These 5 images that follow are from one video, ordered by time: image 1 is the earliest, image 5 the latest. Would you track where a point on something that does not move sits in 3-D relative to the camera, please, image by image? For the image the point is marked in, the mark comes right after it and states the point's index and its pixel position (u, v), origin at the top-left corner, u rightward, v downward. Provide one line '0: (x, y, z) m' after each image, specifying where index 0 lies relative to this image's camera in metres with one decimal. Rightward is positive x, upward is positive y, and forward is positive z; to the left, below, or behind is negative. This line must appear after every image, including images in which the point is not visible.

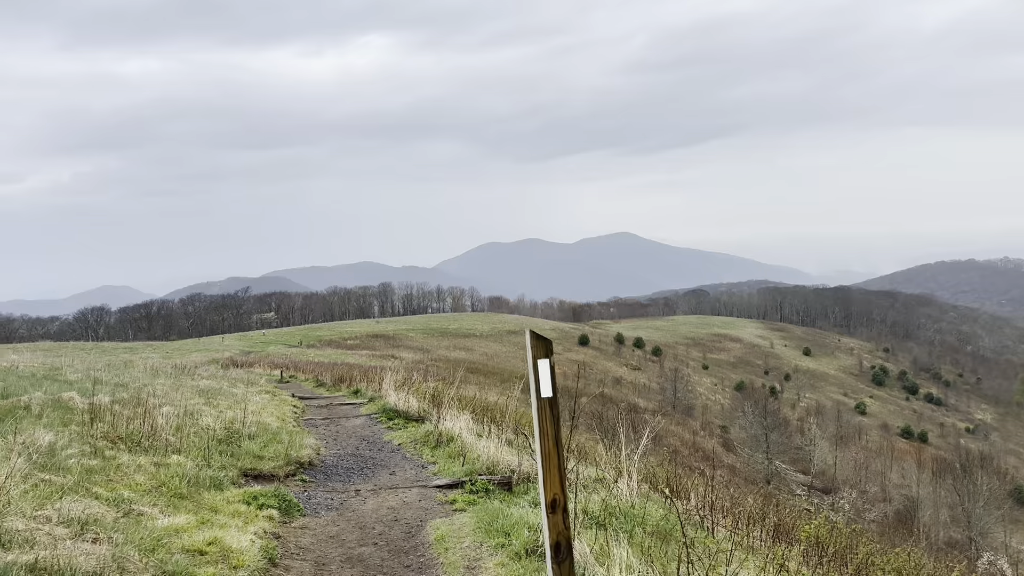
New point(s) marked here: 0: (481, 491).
0: (-0.3, -2.0, +7.7) m
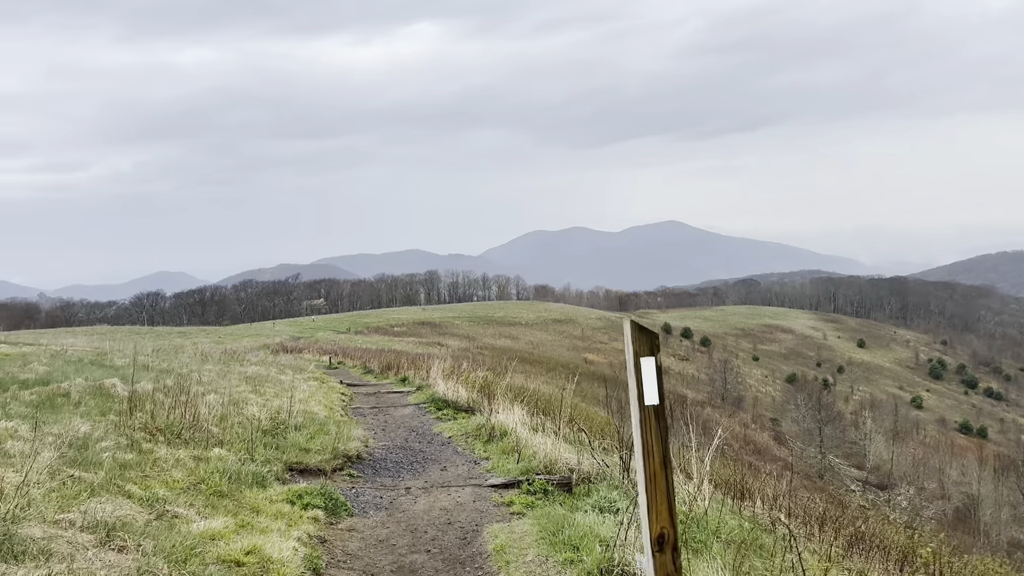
0: (+0.2, -1.9, +7.1) m
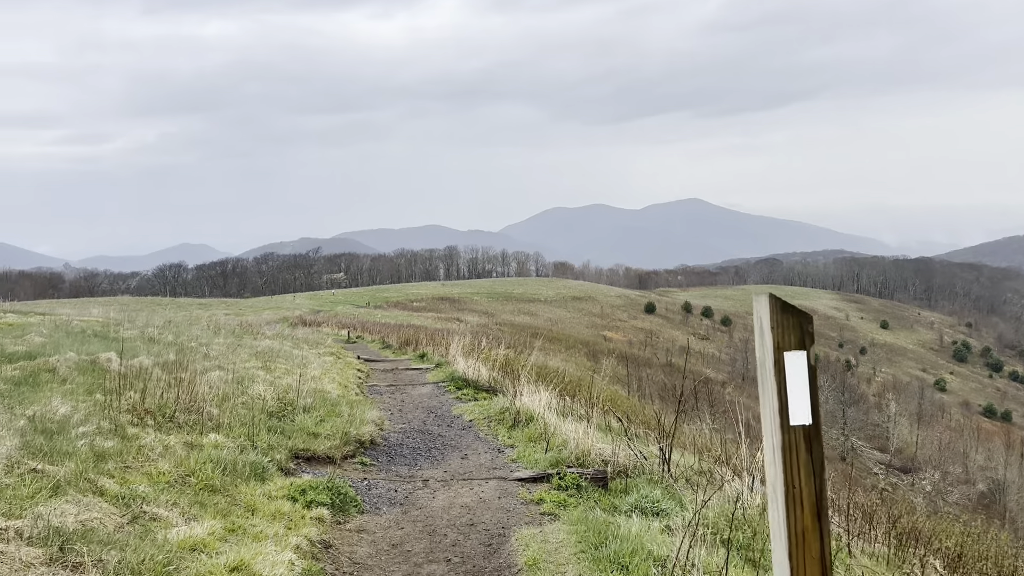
0: (+0.5, -1.6, +6.4) m
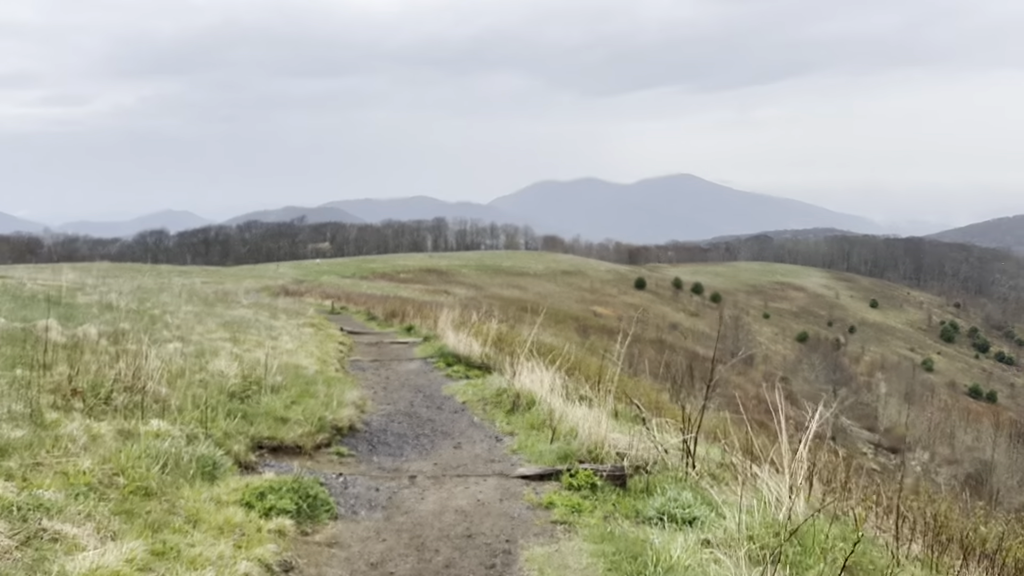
0: (+0.5, -1.4, +5.4) m
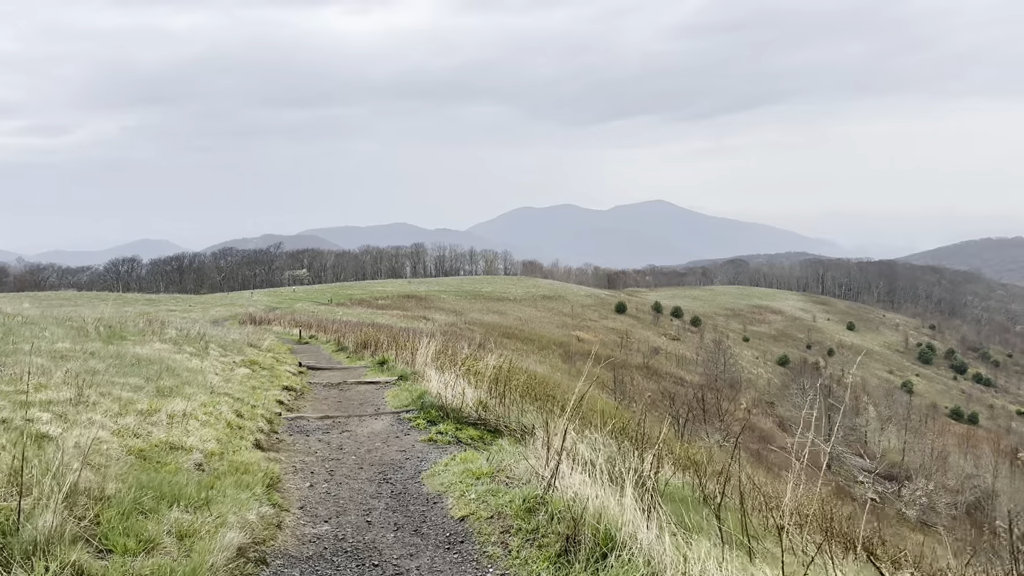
0: (+0.8, -1.4, +1.6) m
